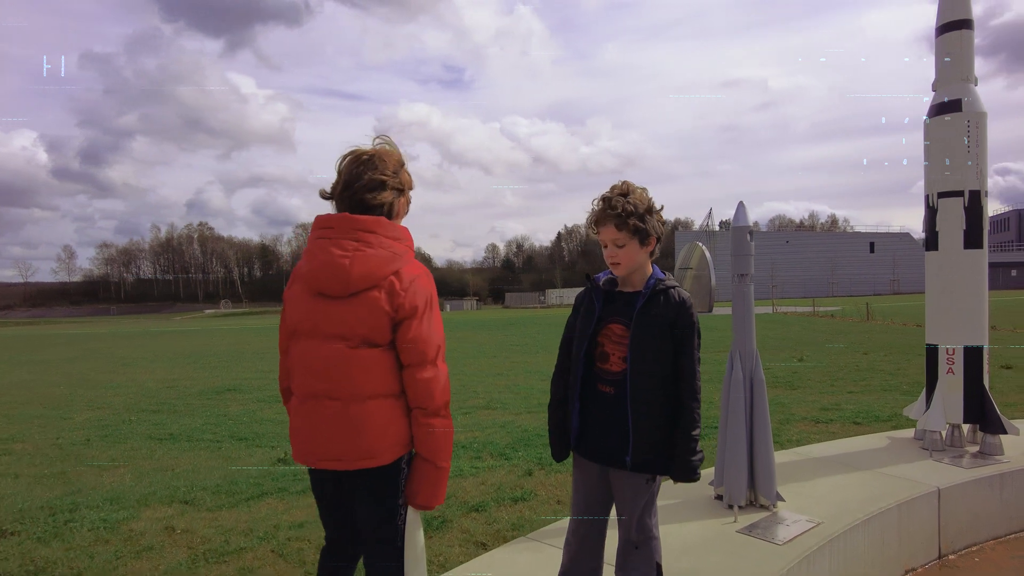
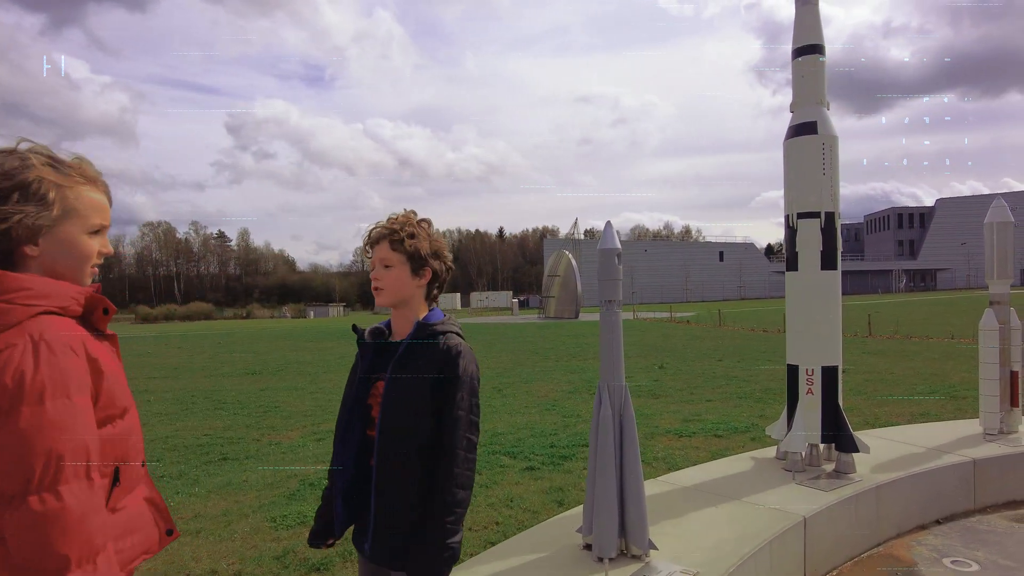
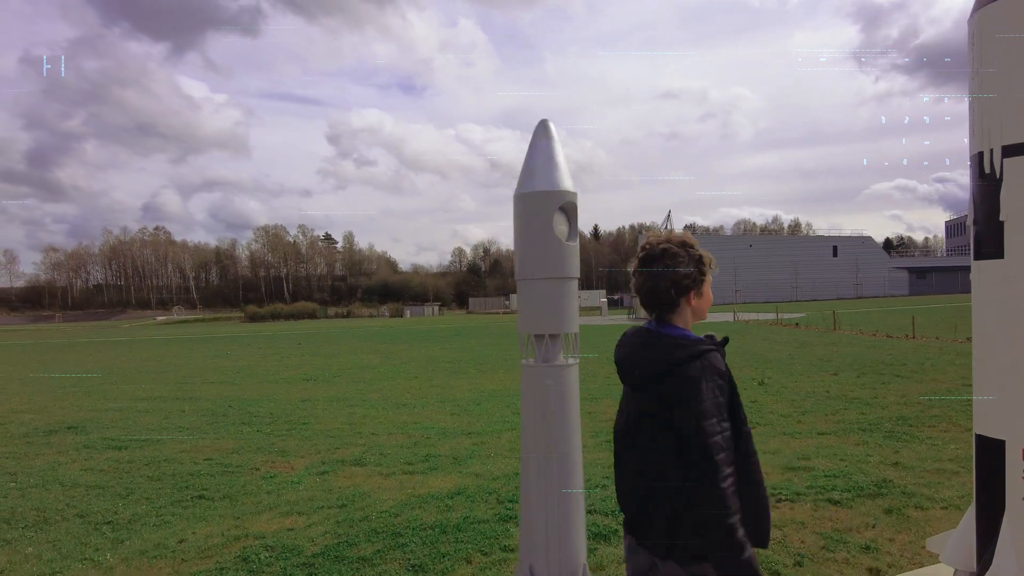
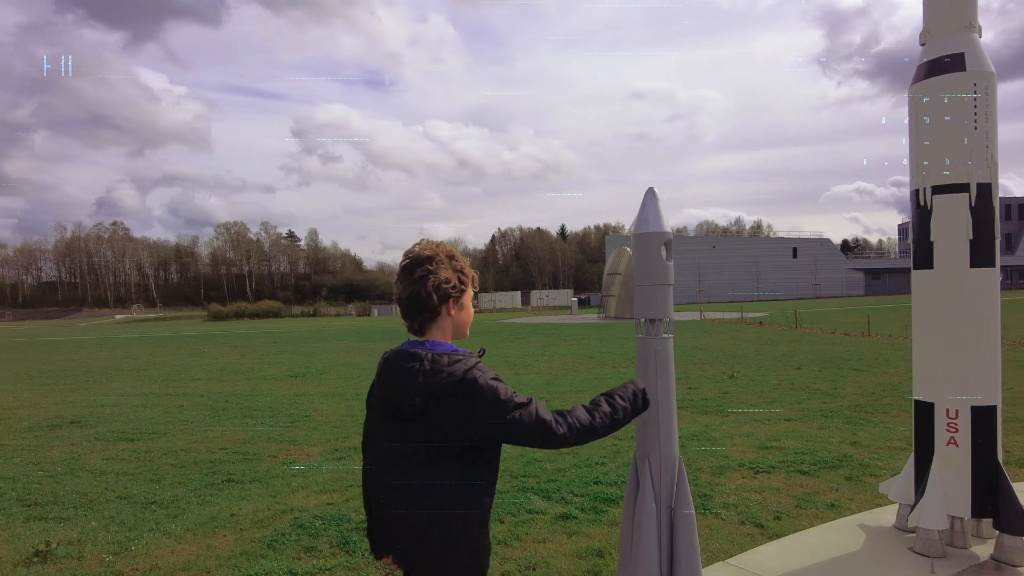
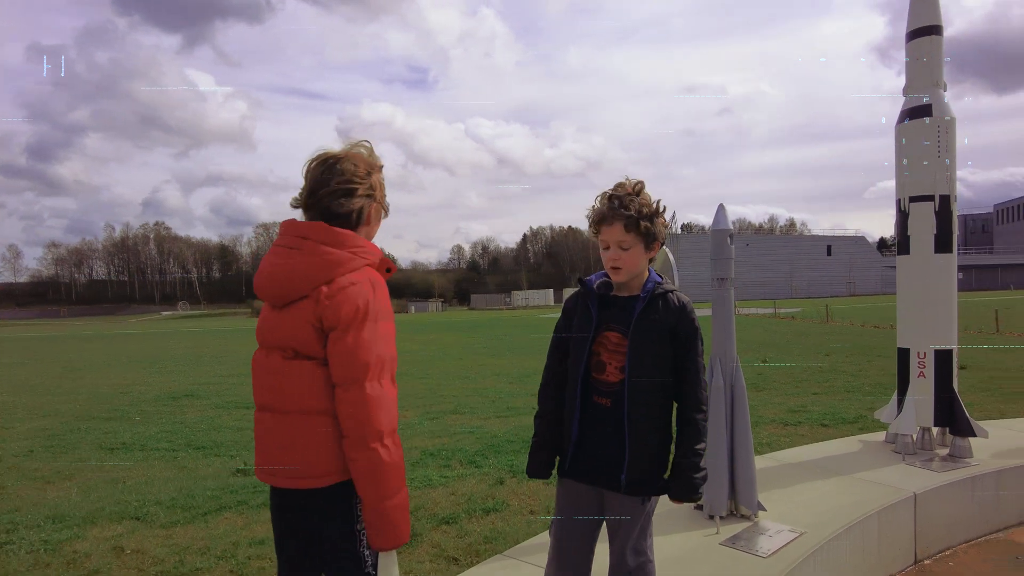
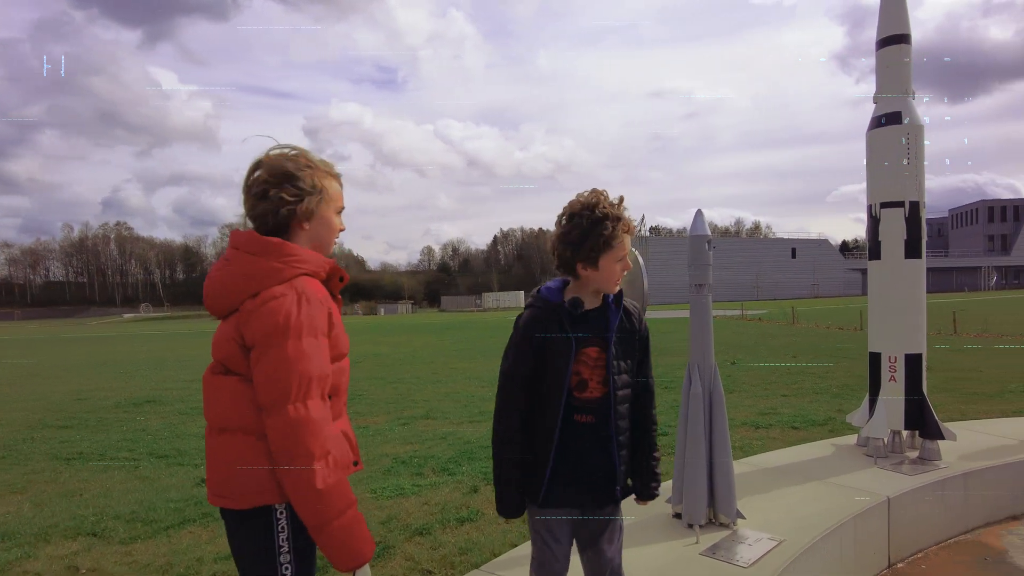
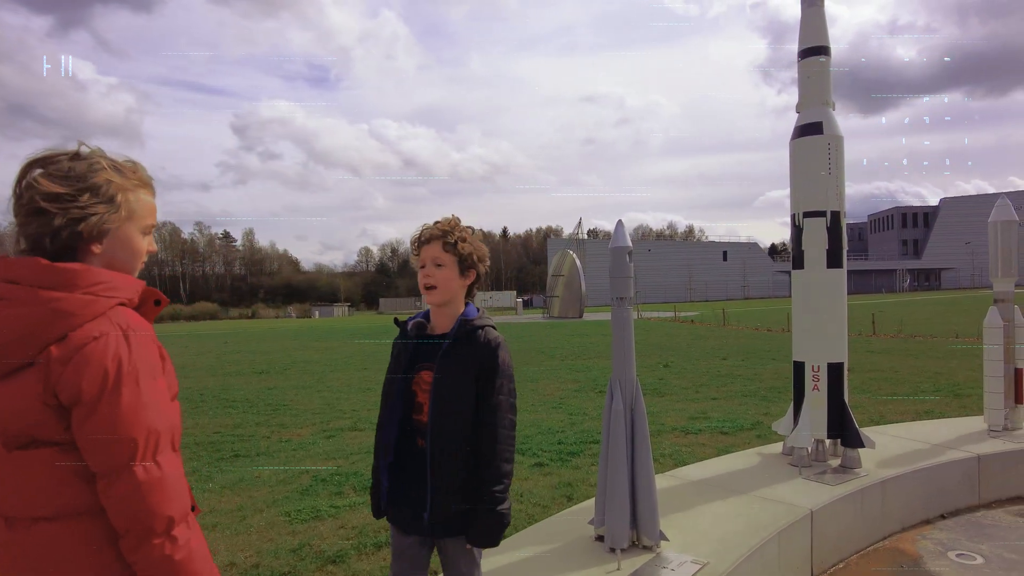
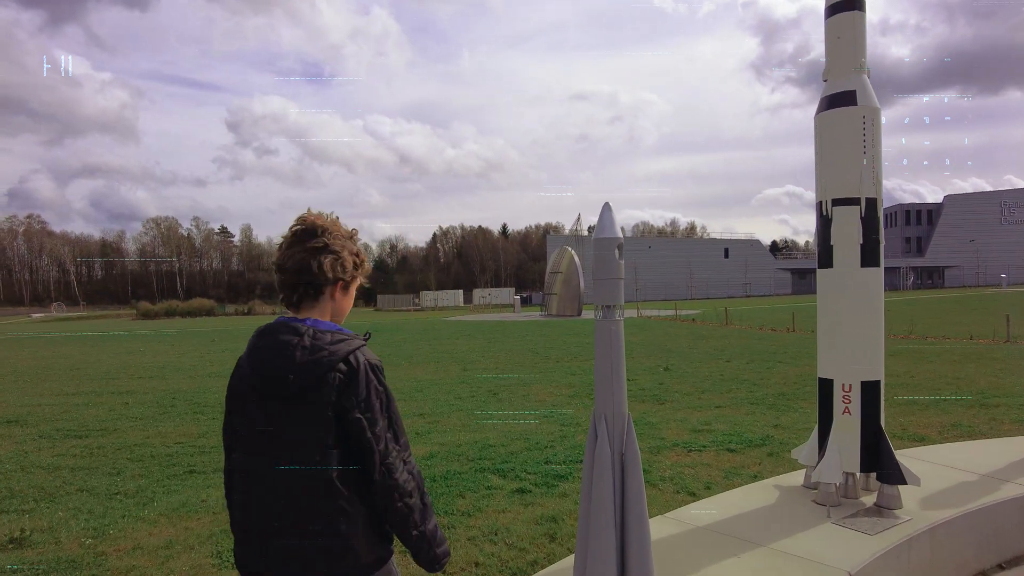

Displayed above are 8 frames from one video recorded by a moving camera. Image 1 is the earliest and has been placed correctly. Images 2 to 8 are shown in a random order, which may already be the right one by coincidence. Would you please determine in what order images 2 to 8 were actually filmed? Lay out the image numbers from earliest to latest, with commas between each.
5, 6, 7, 2, 8, 4, 3
